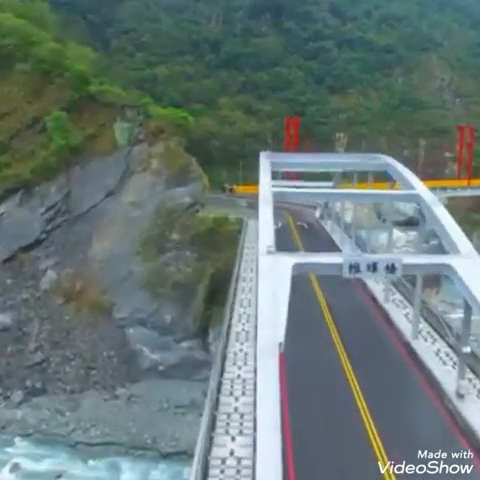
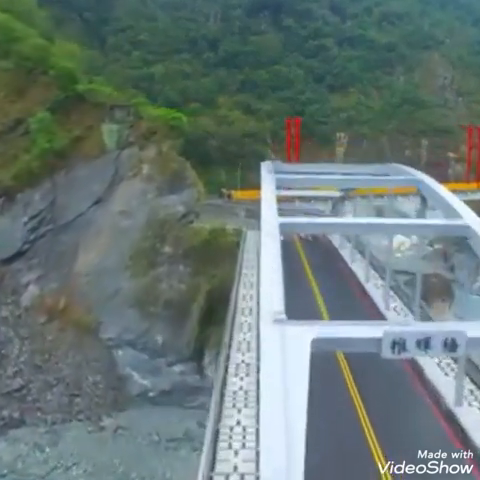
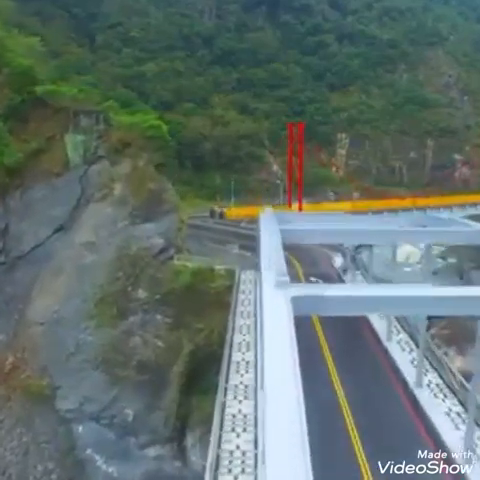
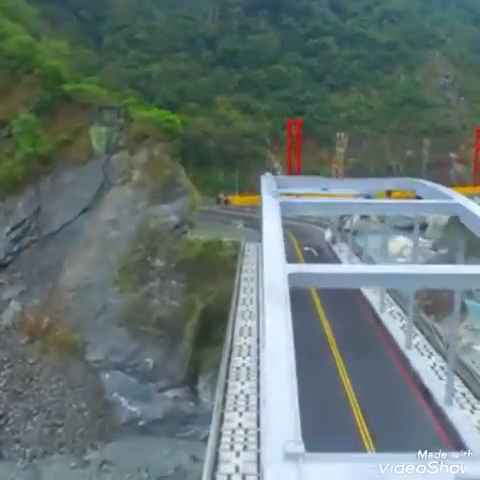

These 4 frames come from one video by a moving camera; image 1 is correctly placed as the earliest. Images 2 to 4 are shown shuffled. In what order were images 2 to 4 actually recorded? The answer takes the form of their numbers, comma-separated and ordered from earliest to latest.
2, 4, 3
